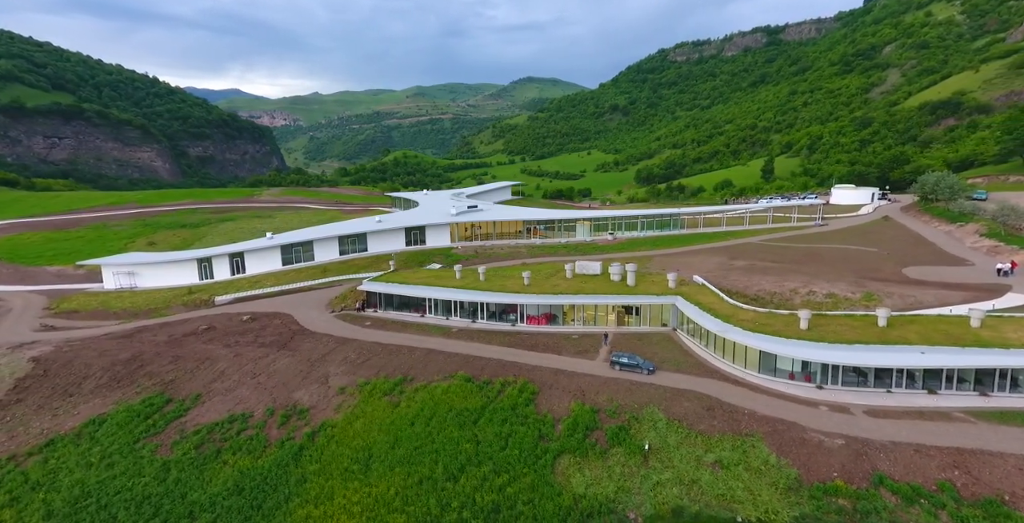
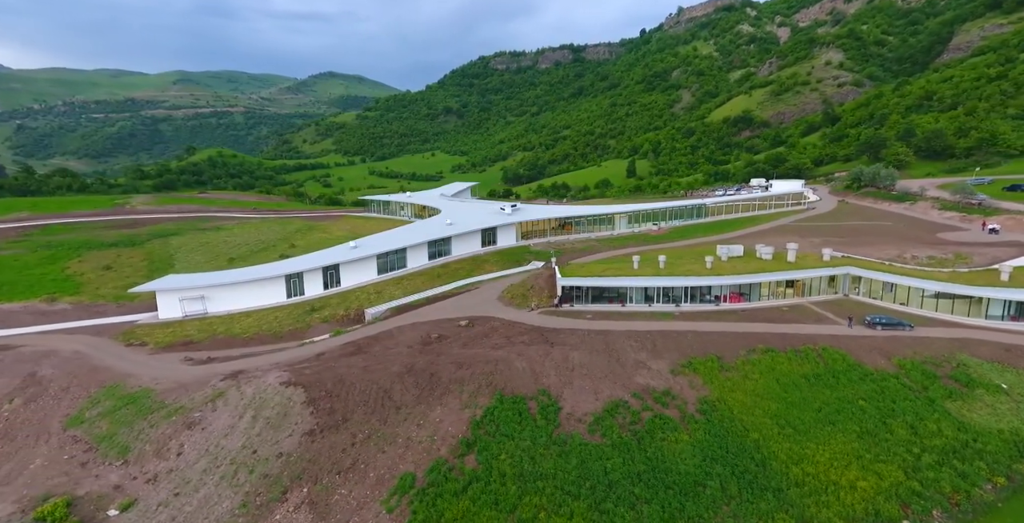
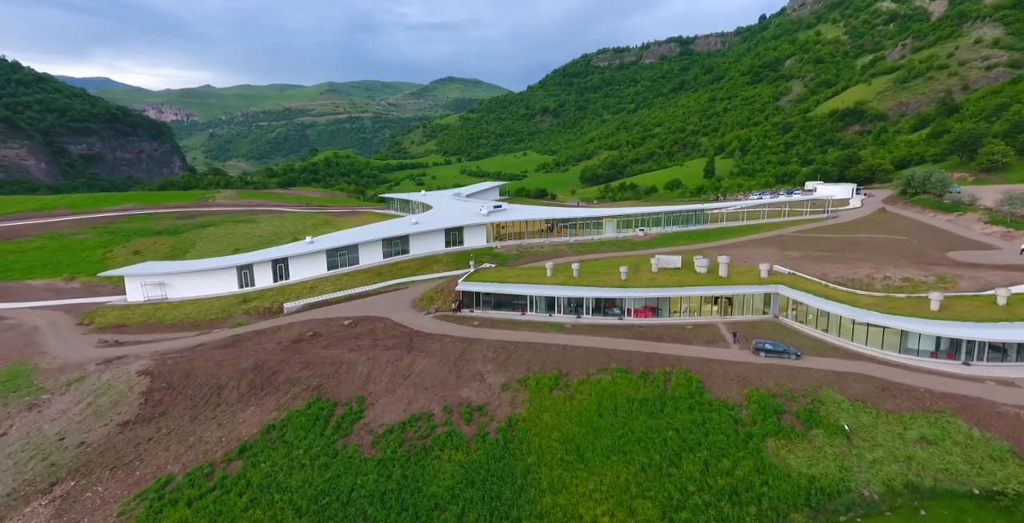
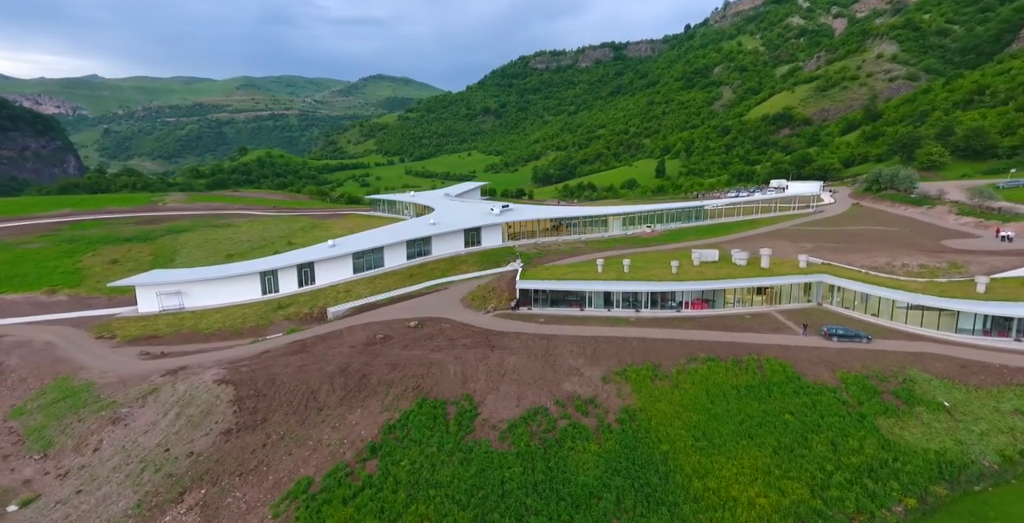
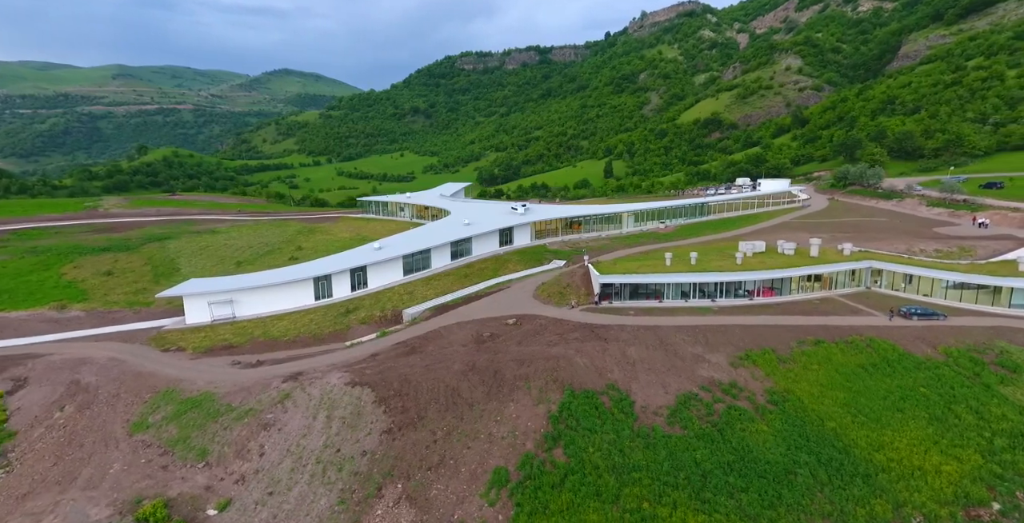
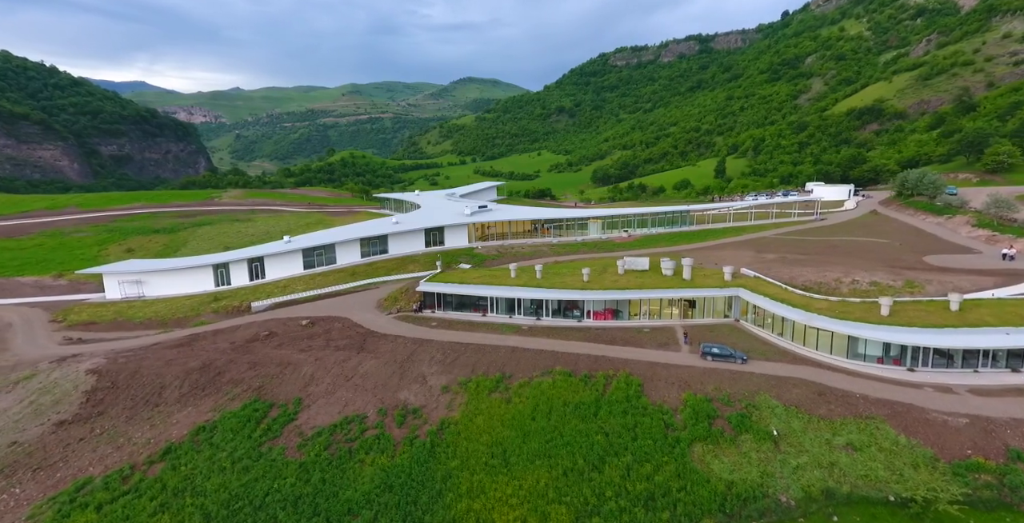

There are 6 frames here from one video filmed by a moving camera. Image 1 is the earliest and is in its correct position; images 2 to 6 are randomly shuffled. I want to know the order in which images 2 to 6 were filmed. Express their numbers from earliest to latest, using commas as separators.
6, 3, 4, 2, 5
